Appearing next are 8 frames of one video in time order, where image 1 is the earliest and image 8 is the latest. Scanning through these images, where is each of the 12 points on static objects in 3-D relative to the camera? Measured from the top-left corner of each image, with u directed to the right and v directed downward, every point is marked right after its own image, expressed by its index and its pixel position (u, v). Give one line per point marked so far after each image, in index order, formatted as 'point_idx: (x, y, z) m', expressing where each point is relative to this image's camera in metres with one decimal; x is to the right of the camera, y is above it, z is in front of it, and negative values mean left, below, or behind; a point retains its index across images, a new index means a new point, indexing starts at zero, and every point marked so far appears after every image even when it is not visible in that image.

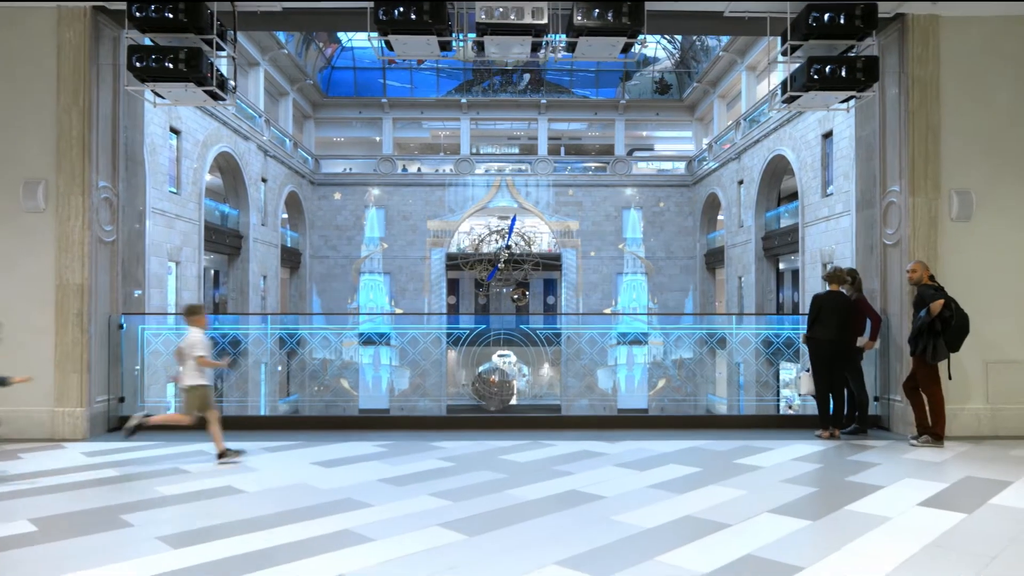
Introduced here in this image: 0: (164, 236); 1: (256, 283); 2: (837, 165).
0: (-7.4, +1.1, +14.0) m
1: (-7.4, +0.1, +18.8) m
2: (+7.0, +2.7, +14.2) m
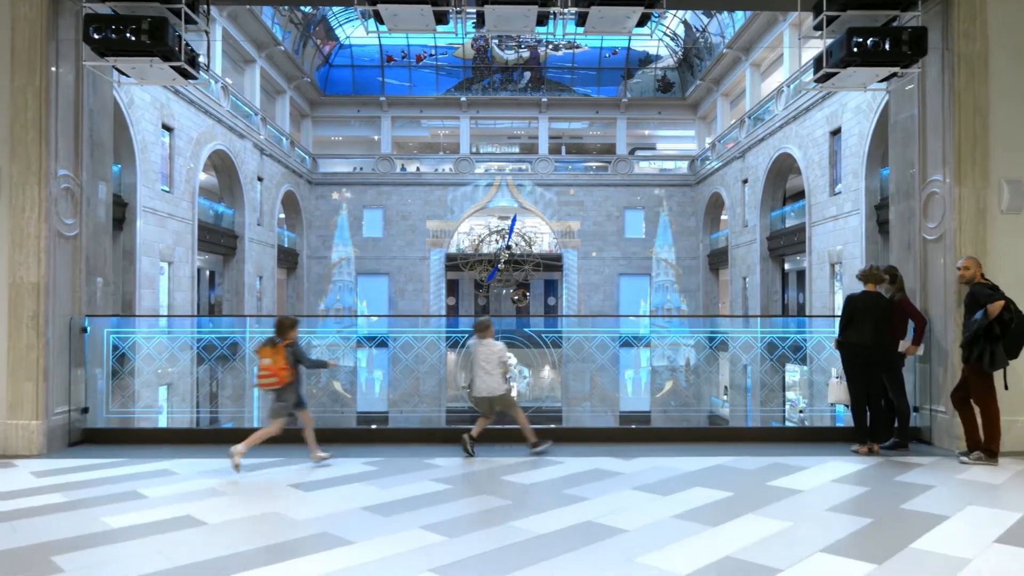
0: (-7.4, +1.1, +13.6) m
1: (-7.4, +0.1, +18.5) m
2: (+7.1, +2.7, +13.8) m
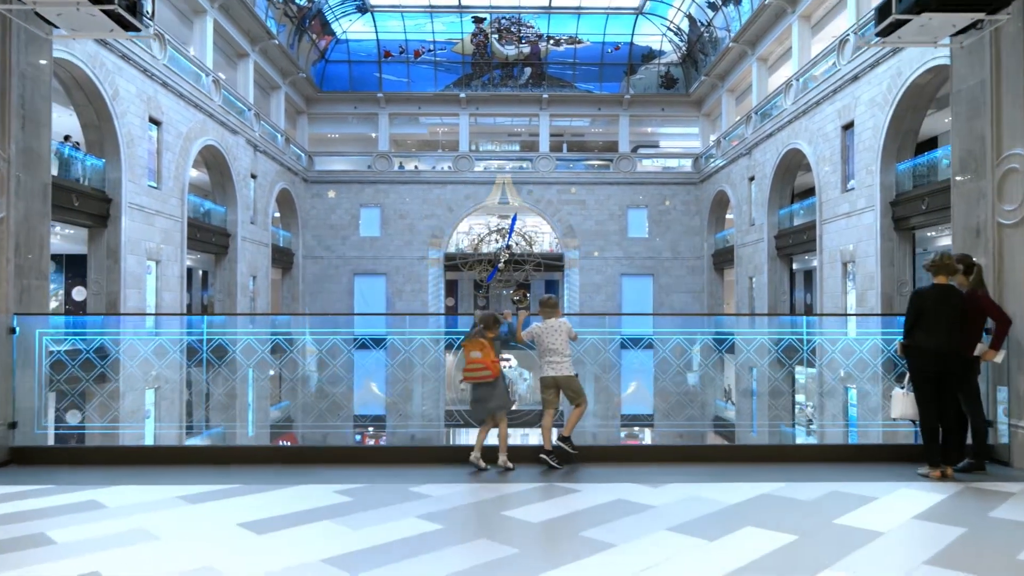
0: (-7.4, +1.1, +13.1) m
1: (-7.4, +0.1, +18.0) m
2: (+7.1, +2.7, +13.3) m
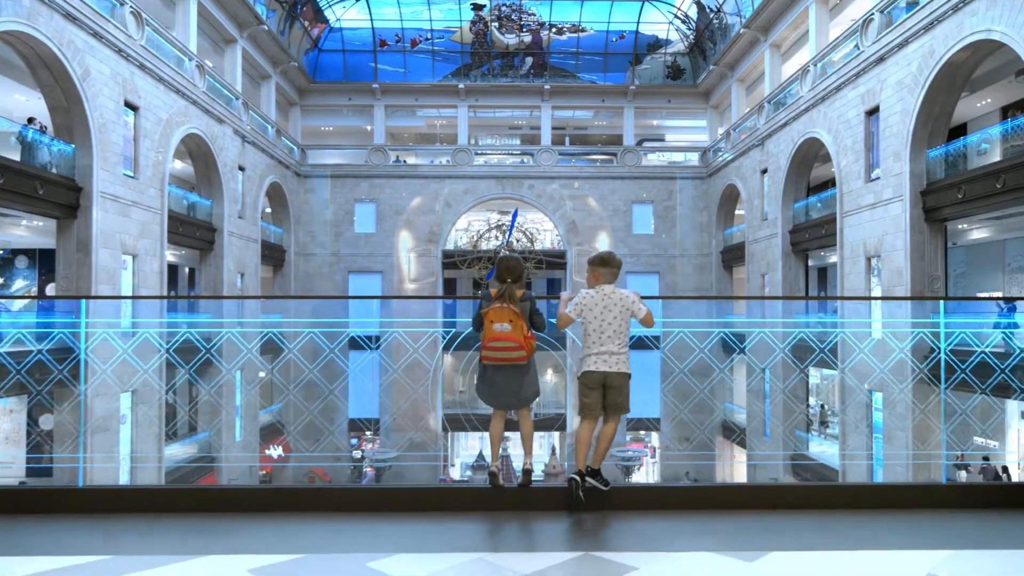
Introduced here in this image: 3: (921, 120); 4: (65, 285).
0: (-7.4, +1.2, +12.2) m
1: (-7.3, +0.2, +17.1) m
2: (+7.1, +2.7, +12.5) m
3: (+7.2, +3.0, +11.5) m
4: (-7.7, 0.0, +11.3) m
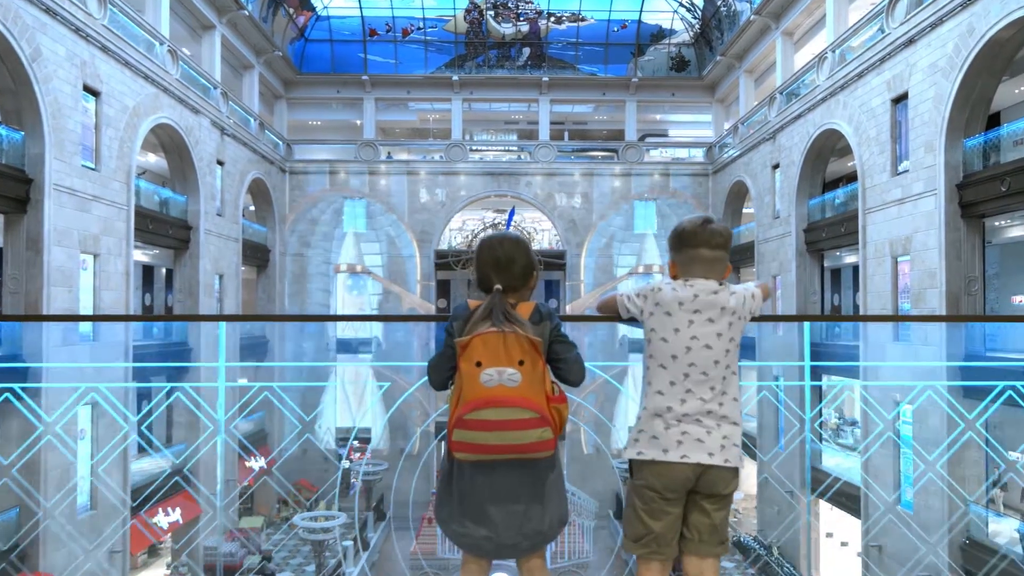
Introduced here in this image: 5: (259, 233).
0: (-7.4, +1.1, +11.1) m
1: (-7.4, +0.1, +16.0) m
2: (+7.0, +2.7, +11.4) m
3: (+7.1, +2.9, +10.4) m
4: (-7.8, 0.0, +10.2) m
5: (-7.6, +1.6, +19.6) m
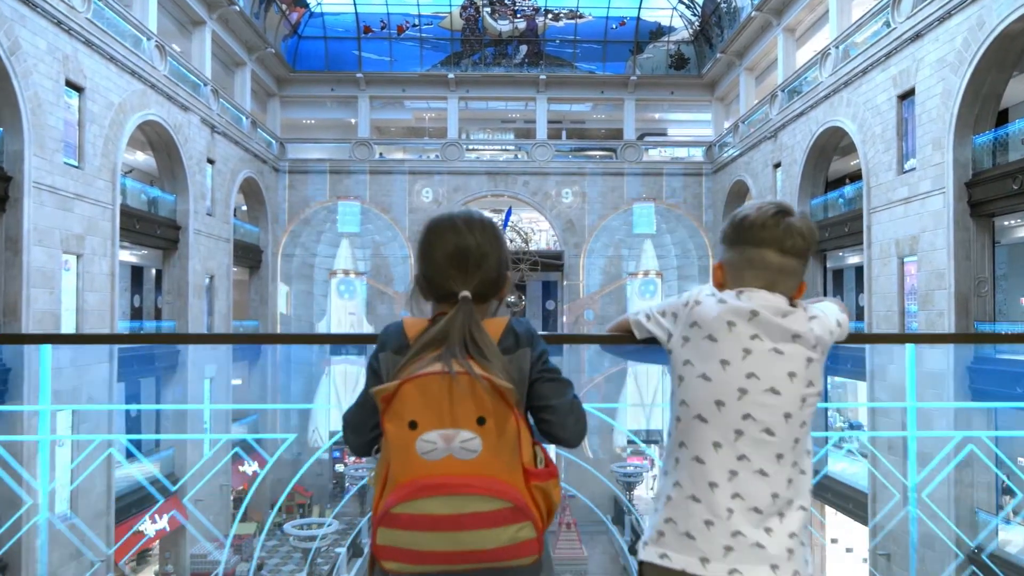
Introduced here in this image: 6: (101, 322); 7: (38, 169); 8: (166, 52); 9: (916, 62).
0: (-7.5, +1.1, +10.8) m
1: (-7.5, +0.1, +15.6) m
2: (+7.0, +2.7, +11.1) m
3: (+7.1, +2.9, +10.1) m
4: (-7.8, 0.0, +9.8) m
5: (-7.7, +1.6, +19.2) m
6: (-7.5, -0.6, +11.9) m
7: (-7.5, +1.9, +10.3) m
8: (-7.5, +5.1, +14.2) m
9: (+6.9, +3.9, +11.2) m
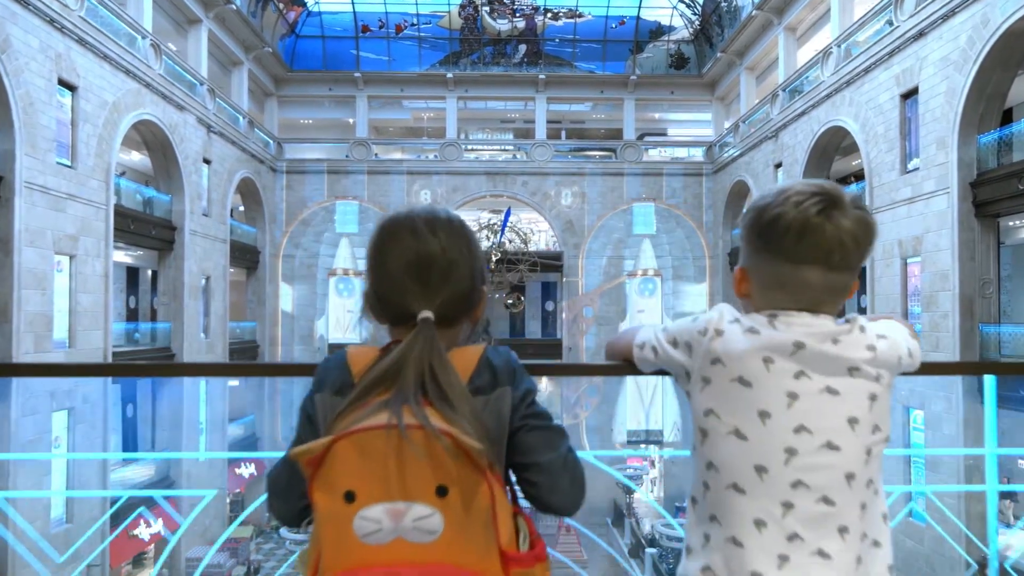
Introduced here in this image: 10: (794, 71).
0: (-7.5, +1.1, +10.6) m
1: (-7.5, +0.1, +15.5) m
2: (+6.9, +2.6, +11.0) m
3: (+7.0, +2.9, +10.0) m
4: (-7.9, -0.1, +9.7) m
5: (-7.7, +1.6, +19.1) m
6: (-7.5, -0.6, +11.7) m
7: (-7.5, +1.9, +10.2) m
8: (-7.6, +5.1, +14.1) m
9: (+6.9, +3.9, +11.1) m
10: (+6.9, +5.3, +15.8) m
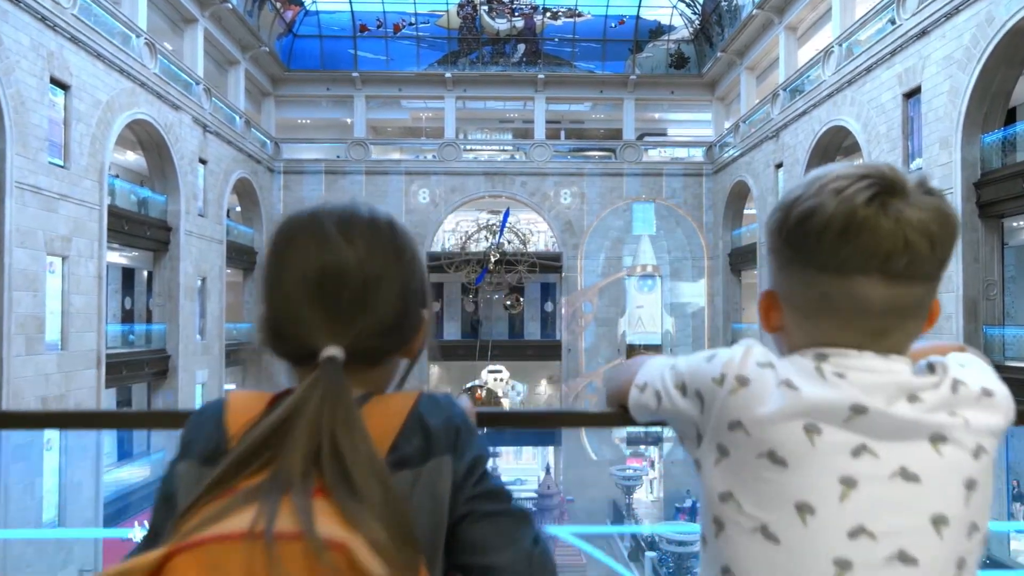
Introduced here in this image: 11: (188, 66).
0: (-7.6, +1.1, +10.5) m
1: (-7.6, 0.0, +15.3) m
2: (+6.9, +2.6, +10.9) m
3: (+7.0, +2.9, +9.9) m
4: (-7.9, -0.1, +9.5) m
5: (-7.8, +1.6, +19.0) m
6: (-7.5, -0.7, +11.6) m
7: (-7.6, +1.8, +10.1) m
8: (-7.6, +5.1, +13.9) m
9: (+6.9, +3.8, +10.9) m
10: (+6.8, +5.2, +15.7) m
11: (-7.8, +5.3, +15.6) m
